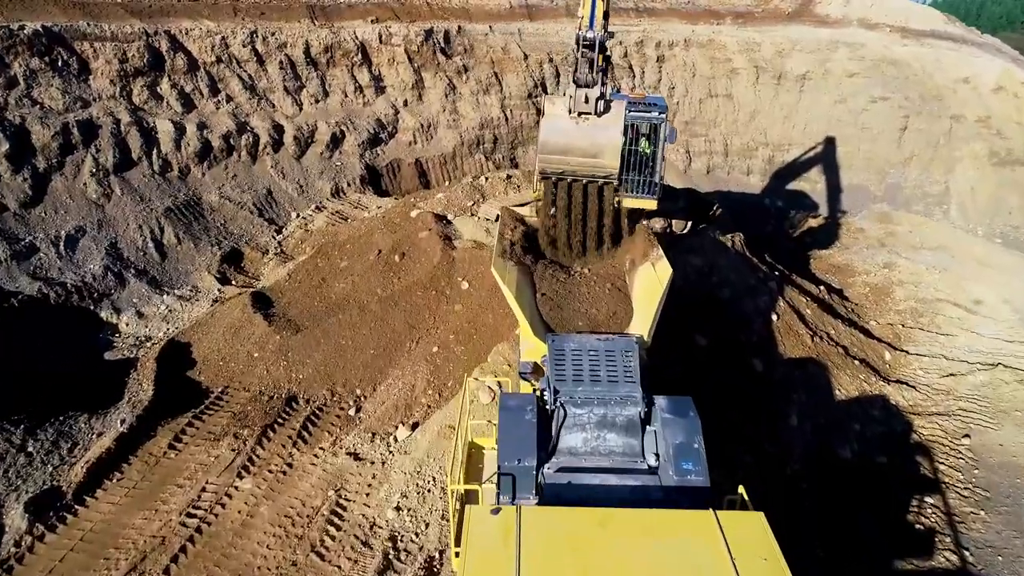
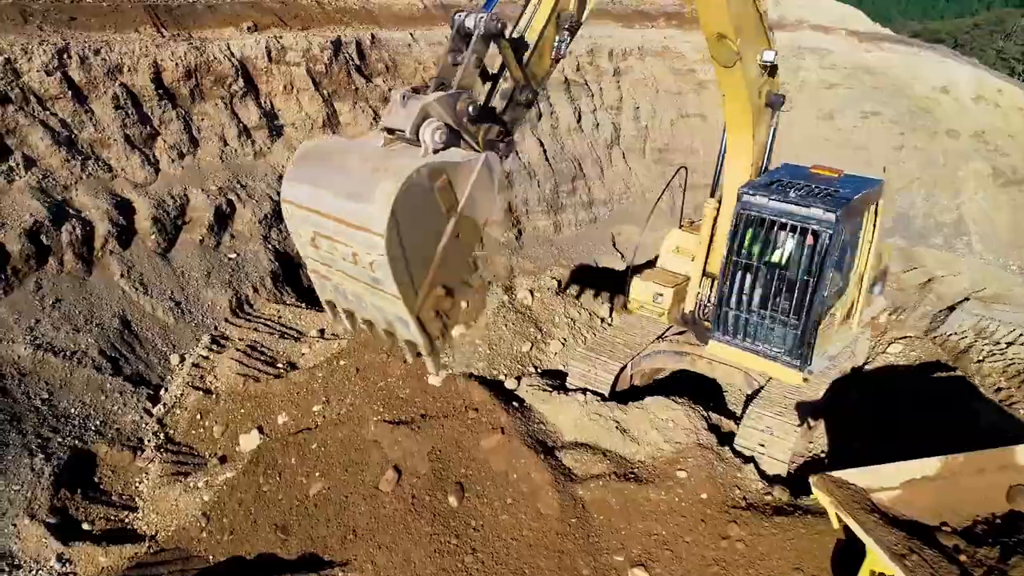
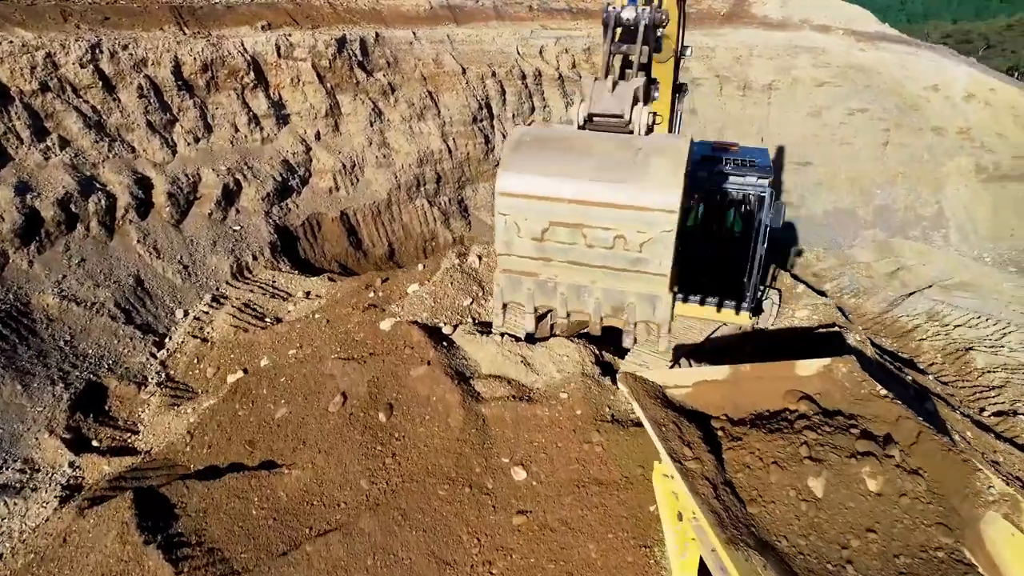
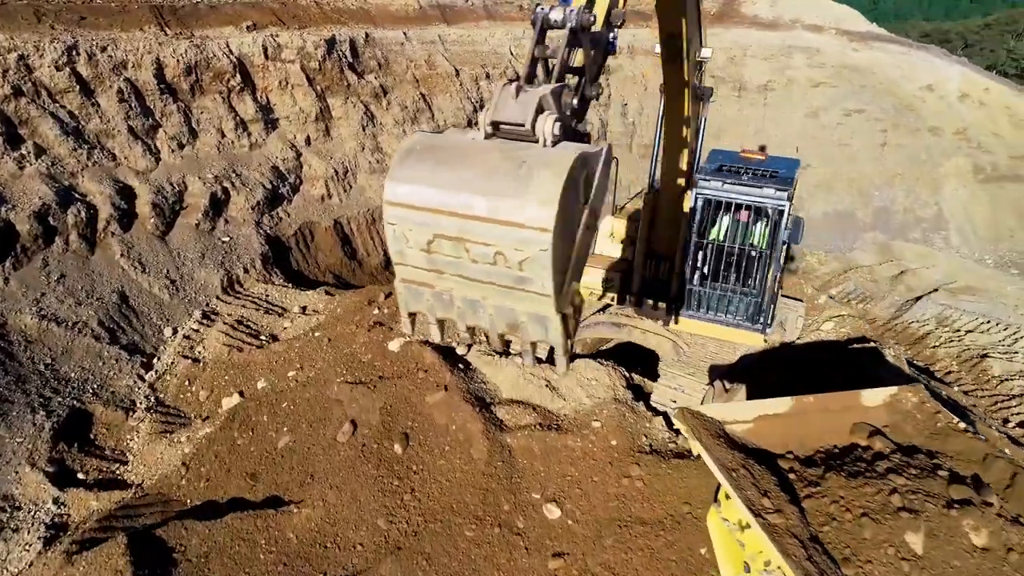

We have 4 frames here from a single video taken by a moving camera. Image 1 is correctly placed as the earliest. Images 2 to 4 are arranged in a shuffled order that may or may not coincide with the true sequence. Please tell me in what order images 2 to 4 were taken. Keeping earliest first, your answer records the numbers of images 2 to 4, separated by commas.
3, 4, 2
